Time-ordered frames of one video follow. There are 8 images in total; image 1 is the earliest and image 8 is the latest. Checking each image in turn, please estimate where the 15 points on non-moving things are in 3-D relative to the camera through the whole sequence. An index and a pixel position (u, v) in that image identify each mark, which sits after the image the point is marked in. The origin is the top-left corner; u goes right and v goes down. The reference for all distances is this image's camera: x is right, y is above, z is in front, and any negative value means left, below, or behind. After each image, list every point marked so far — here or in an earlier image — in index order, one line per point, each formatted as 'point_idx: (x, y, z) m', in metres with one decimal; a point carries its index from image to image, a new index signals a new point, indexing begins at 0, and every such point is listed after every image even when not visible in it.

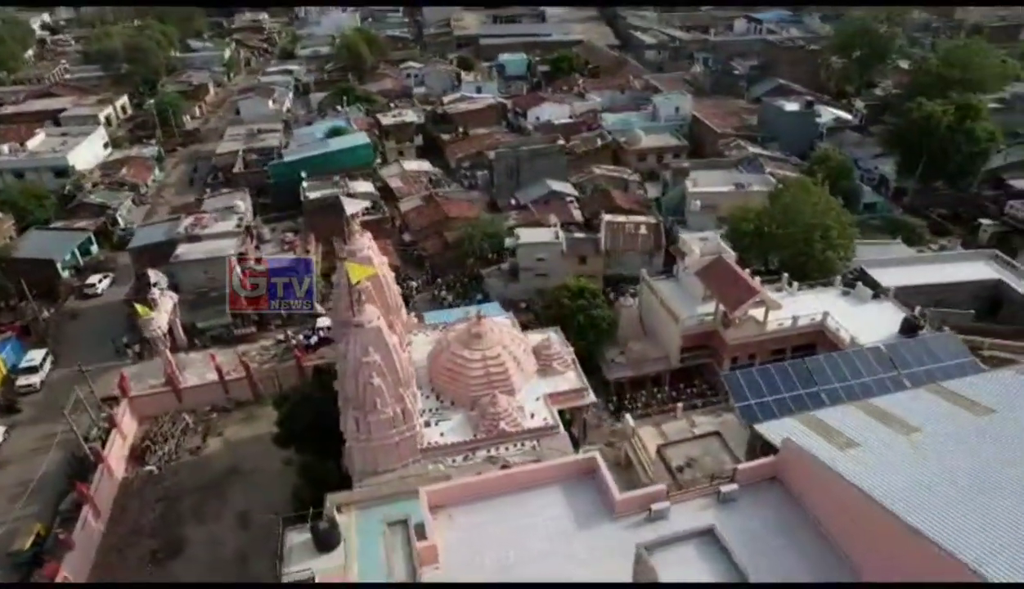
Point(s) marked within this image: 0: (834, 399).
0: (+8.3, -2.7, +16.4) m
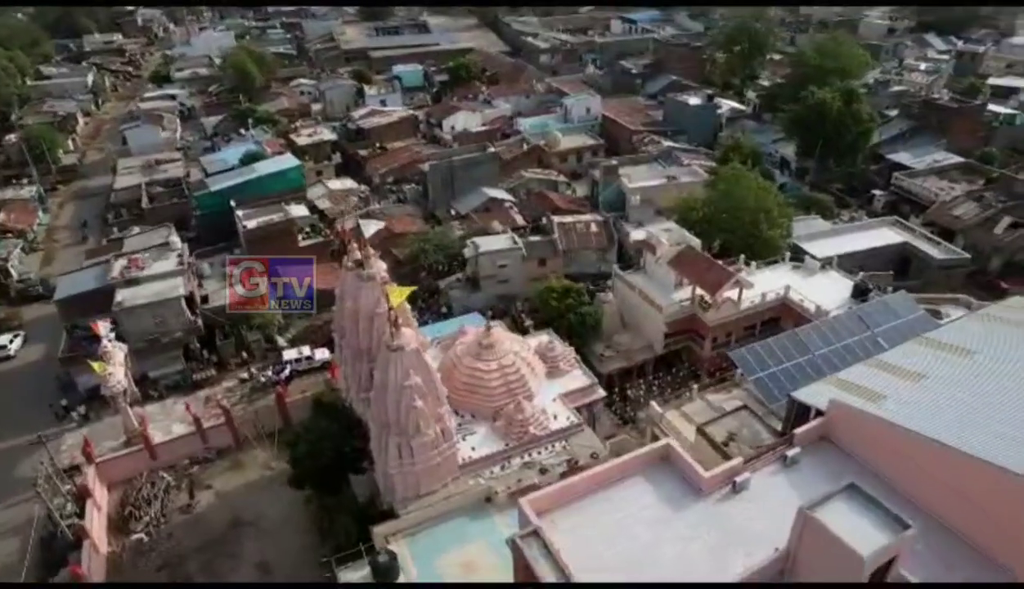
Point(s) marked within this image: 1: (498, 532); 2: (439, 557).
0: (+8.9, -2.0, +18.2) m
1: (-0.4, -5.9, +16.1) m
2: (-1.8, -6.4, +15.4) m
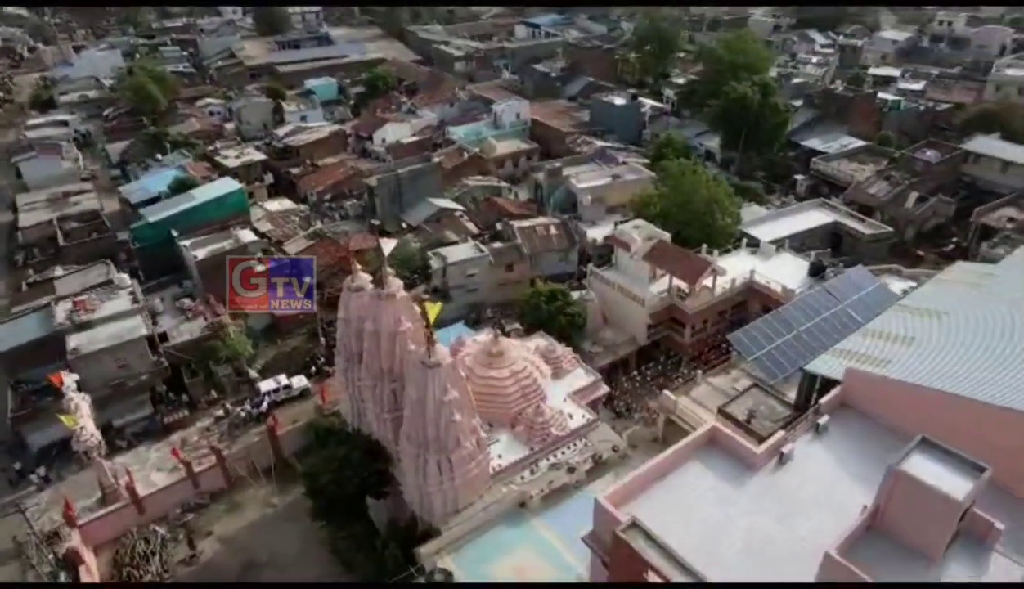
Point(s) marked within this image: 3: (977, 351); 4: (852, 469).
0: (+9.2, -1.3, +19.8) m
1: (+0.6, -6.1, +16.4) m
2: (-0.5, -6.7, +15.5) m
3: (+10.9, -1.4, +14.9) m
4: (+7.0, -3.6, +13.2) m
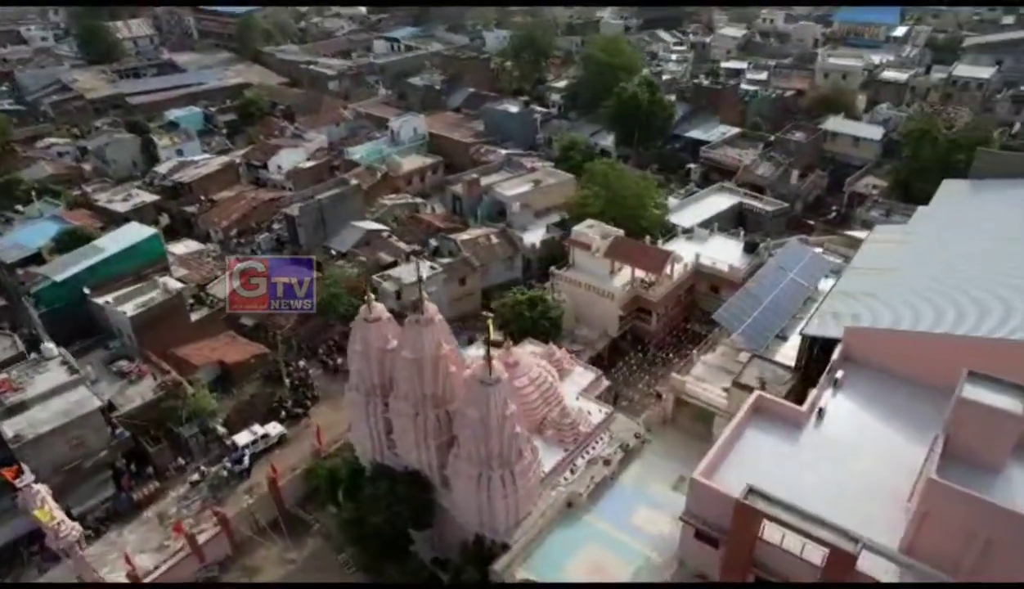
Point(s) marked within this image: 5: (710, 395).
0: (+9.1, -0.4, +22.1) m
1: (+2.1, -6.2, +17.0) m
2: (+1.3, -6.9, +15.9) m
3: (+11.8, -0.2, +17.8) m
4: (+8.6, -2.8, +15.2) m
5: (+6.0, -3.0, +19.5) m
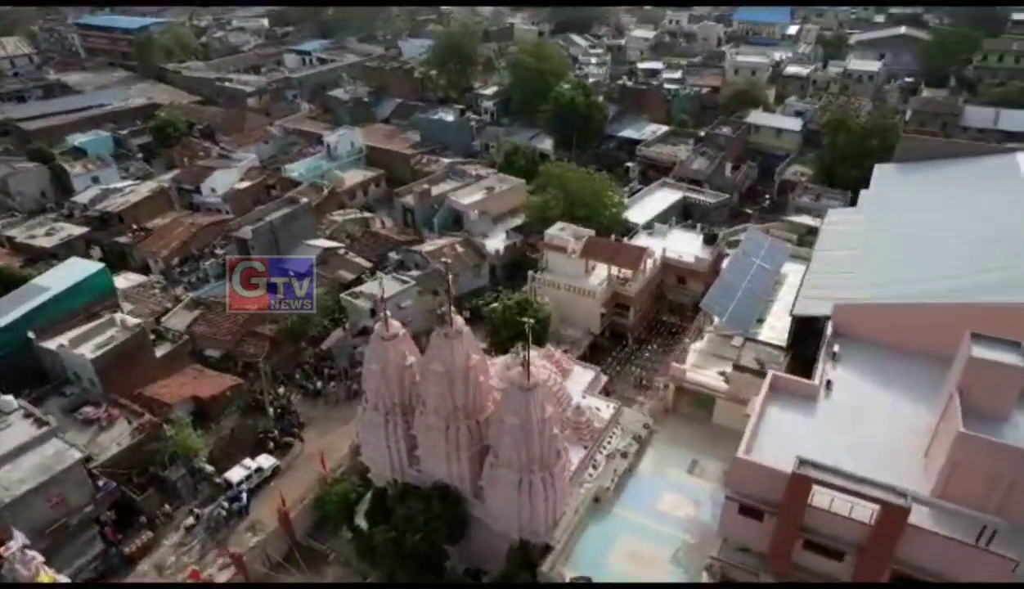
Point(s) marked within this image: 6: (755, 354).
0: (+8.8, +0.1, +23.6) m
1: (+3.0, -6.1, +17.5) m
2: (+2.4, -6.9, +16.3) m
3: (+12.0, +0.6, +19.6) m
4: (+9.4, -2.2, +16.7) m
5: (+6.3, -2.7, +20.6) m
6: (+7.4, -1.8, +19.7) m
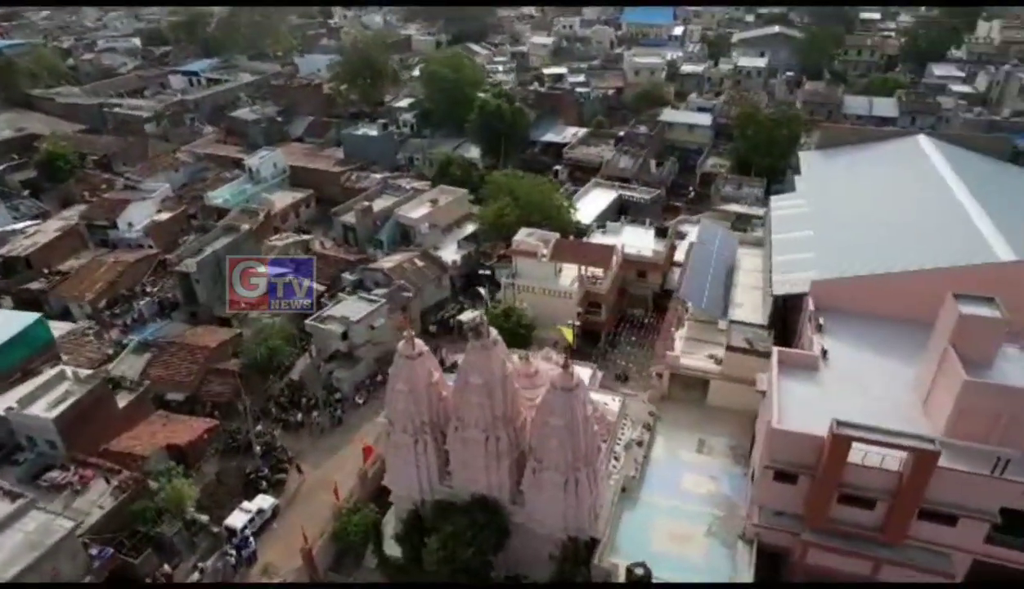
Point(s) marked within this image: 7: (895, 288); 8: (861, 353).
0: (+8.1, +0.7, +25.3) m
1: (+4.0, -6.0, +18.4) m
2: (+3.7, -6.8, +17.1) m
3: (+11.8, +1.6, +21.9) m
4: (+10.1, -1.4, +18.6) m
5: (+6.4, -2.4, +21.9) m
6: (+7.6, -1.3, +21.2) m
7: (+11.5, +0.2, +19.3) m
8: (+9.9, -1.7, +18.3) m
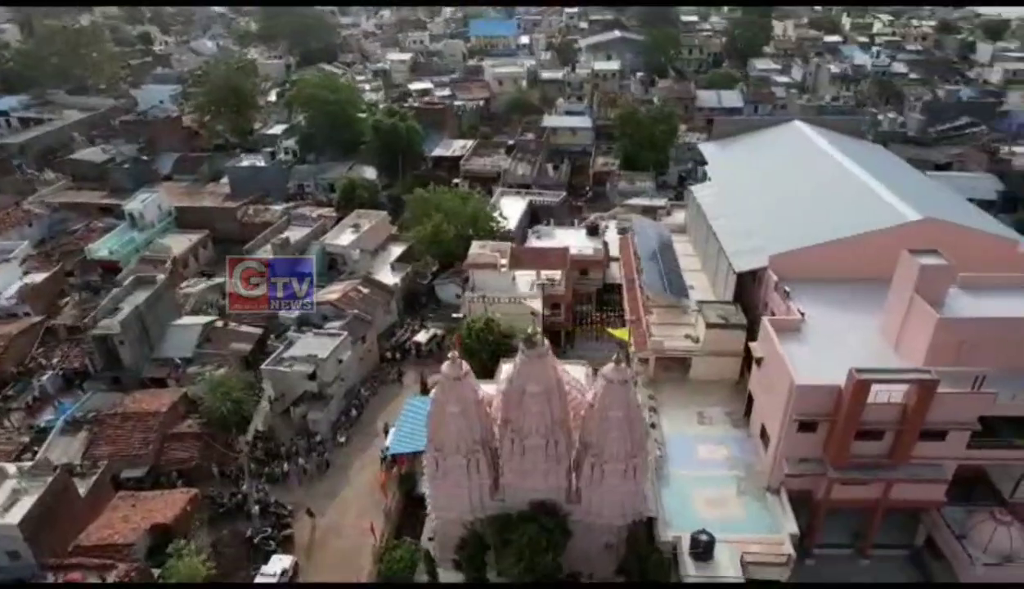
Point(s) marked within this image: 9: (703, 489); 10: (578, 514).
0: (+6.7, +1.3, +27.5) m
1: (+5.3, -5.6, +19.9) m
2: (+5.4, -6.5, +18.5) m
3: (+10.9, +2.8, +25.1) m
4: (+10.4, -0.3, +21.5) m
5: (+6.3, -1.8, +23.9) m
6: (+7.4, -0.7, +23.4) m
7: (+11.4, +1.5, +22.5) m
8: (+10.3, -0.6, +21.1) m
9: (+5.8, -5.9, +19.5) m
10: (+1.8, -6.1, +18.0) m
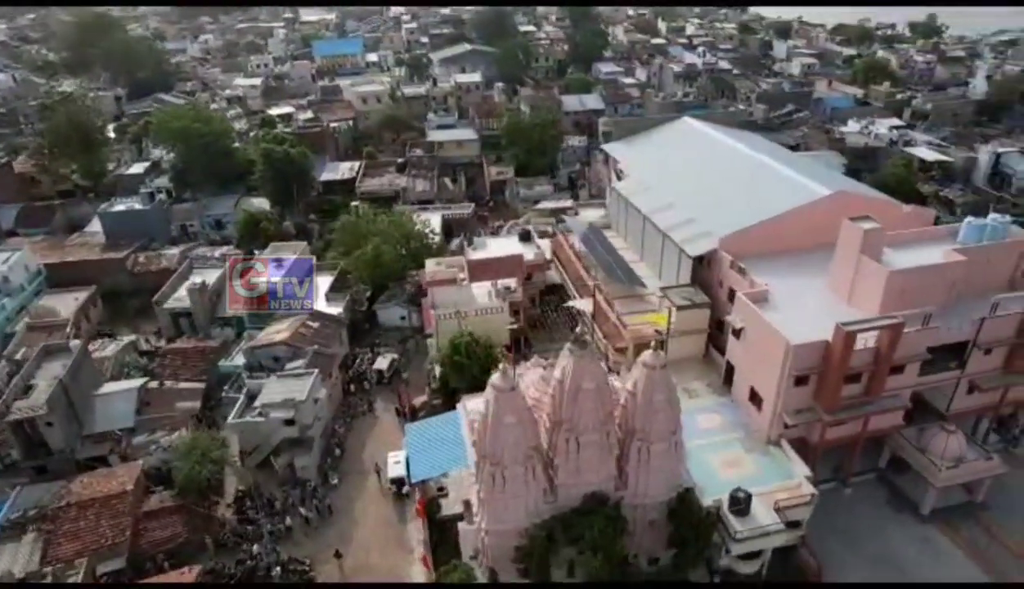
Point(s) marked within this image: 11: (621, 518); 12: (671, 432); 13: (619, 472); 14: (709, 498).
0: (+4.8, +1.6, +29.5) m
1: (+6.2, -5.1, +21.7) m
2: (+6.7, -5.9, +20.4) m
3: (+9.2, +3.8, +28.1) m
4: (+10.0, +0.7, +24.4) m
5: (+5.7, -1.4, +25.8) m
6: (+6.7, 0.0, +25.6) m
7: (+10.5, +2.6, +25.7) m
8: (+10.0, +0.5, +24.1) m
9: (+6.8, -5.3, +21.4) m
10: (+3.4, -6.0, +19.0) m
11: (+3.1, -6.5, +18.5) m
12: (+4.6, -3.9, +18.4) m
13: (+3.1, -5.2, +18.6) m
14: (+6.0, -6.3, +19.6) m
